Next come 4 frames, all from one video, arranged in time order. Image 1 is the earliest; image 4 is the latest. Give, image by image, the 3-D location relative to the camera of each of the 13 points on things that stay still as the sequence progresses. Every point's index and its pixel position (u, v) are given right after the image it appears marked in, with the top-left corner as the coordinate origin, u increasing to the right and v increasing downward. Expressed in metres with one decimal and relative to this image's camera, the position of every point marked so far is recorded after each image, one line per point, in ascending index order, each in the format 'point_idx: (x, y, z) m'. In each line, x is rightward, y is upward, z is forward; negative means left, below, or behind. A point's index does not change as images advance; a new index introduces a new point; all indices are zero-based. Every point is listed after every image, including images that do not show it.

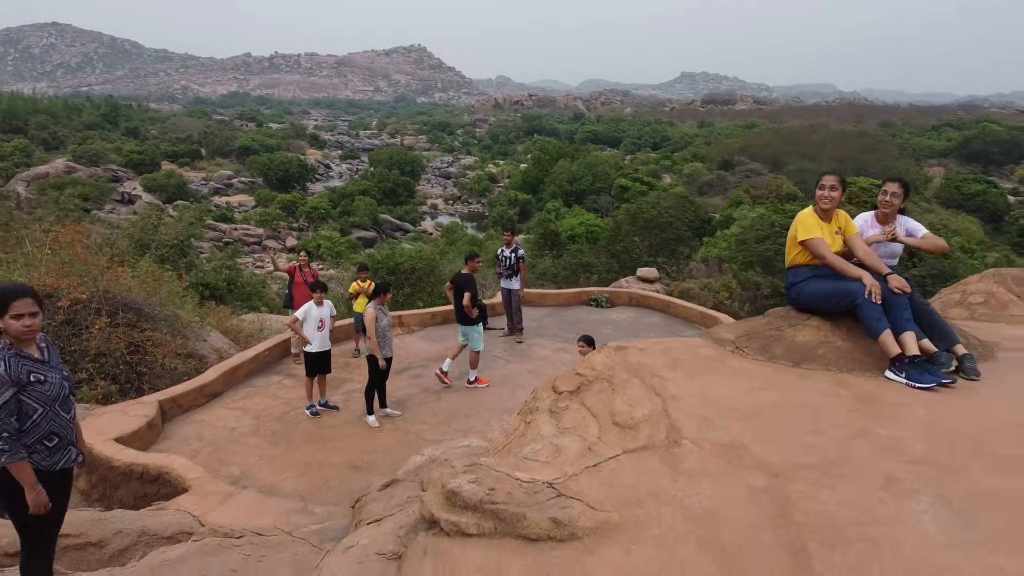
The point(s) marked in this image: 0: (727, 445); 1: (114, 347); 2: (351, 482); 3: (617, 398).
0: (+0.4, -0.3, +1.6) m
1: (-2.3, -0.3, +4.5) m
2: (-0.6, -0.8, +3.1) m
3: (+0.2, -0.3, +1.9) m
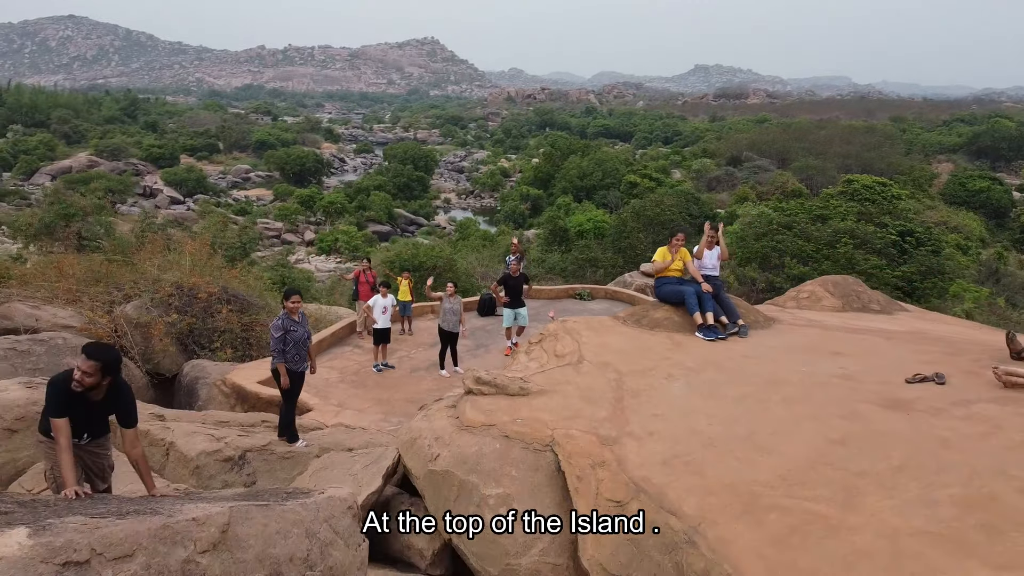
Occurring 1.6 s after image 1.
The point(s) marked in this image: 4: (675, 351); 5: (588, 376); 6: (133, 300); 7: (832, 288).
0: (+0.4, -0.3, +3.5) m
1: (-2.3, -0.3, +6.4) m
2: (-0.7, -0.7, +5.0) m
3: (+0.2, -0.3, +3.8) m
4: (+0.7, -0.3, +3.6) m
5: (+0.3, -0.4, +3.4) m
6: (-3.0, -0.1, +6.3) m
7: (+2.1, 0.0, +5.1) m
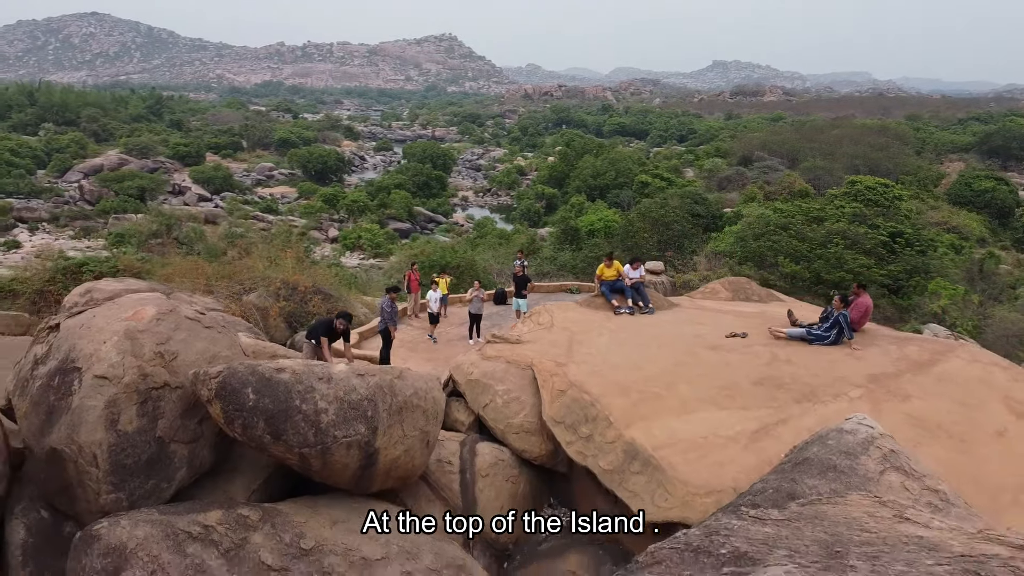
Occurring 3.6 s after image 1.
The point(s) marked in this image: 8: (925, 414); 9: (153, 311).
0: (+0.4, -0.3, +6.1) m
1: (-2.2, -0.3, +9.1) m
2: (-0.6, -0.7, +7.6) m
3: (+0.2, -0.2, +6.4) m
4: (+0.8, -0.3, +6.2) m
5: (+0.3, -0.4, +6.0) m
6: (-3.0, 0.0, +9.0) m
7: (+2.1, 0.0, +7.7) m
8: (+2.3, -0.7, +4.5) m
9: (-1.9, -0.1, +4.1) m
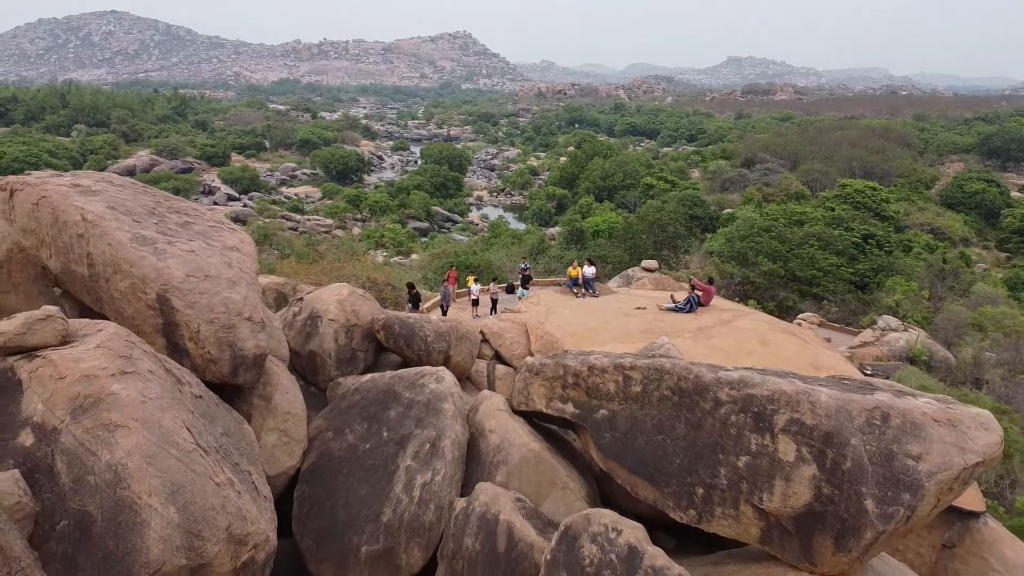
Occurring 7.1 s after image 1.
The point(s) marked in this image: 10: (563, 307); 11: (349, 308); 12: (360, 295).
0: (+0.5, -0.2, +10.7) m
1: (-2.1, -0.2, +13.7) m
2: (-0.5, -0.6, +12.2) m
3: (+0.3, -0.2, +11.0) m
4: (+0.8, -0.2, +10.8) m
5: (+0.4, -0.3, +10.6) m
6: (-2.9, +0.1, +13.6) m
7: (+2.2, +0.1, +12.2) m
8: (+2.3, -0.6, +9.0) m
9: (-1.8, 0.0, +8.7) m
10: (+0.7, -0.2, +10.7) m
11: (-1.8, -0.2, +8.5) m
12: (-1.7, -0.1, +8.8) m
